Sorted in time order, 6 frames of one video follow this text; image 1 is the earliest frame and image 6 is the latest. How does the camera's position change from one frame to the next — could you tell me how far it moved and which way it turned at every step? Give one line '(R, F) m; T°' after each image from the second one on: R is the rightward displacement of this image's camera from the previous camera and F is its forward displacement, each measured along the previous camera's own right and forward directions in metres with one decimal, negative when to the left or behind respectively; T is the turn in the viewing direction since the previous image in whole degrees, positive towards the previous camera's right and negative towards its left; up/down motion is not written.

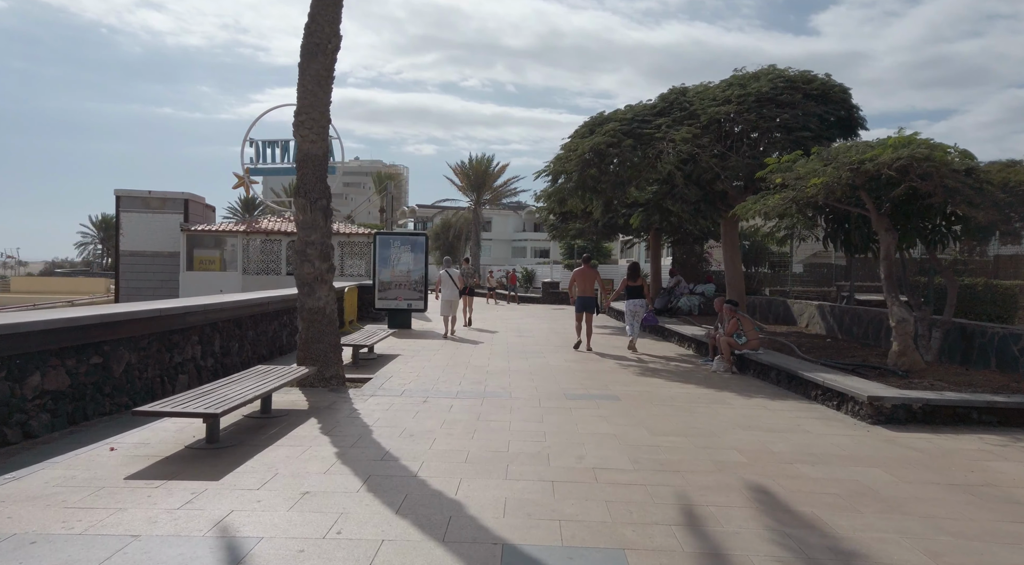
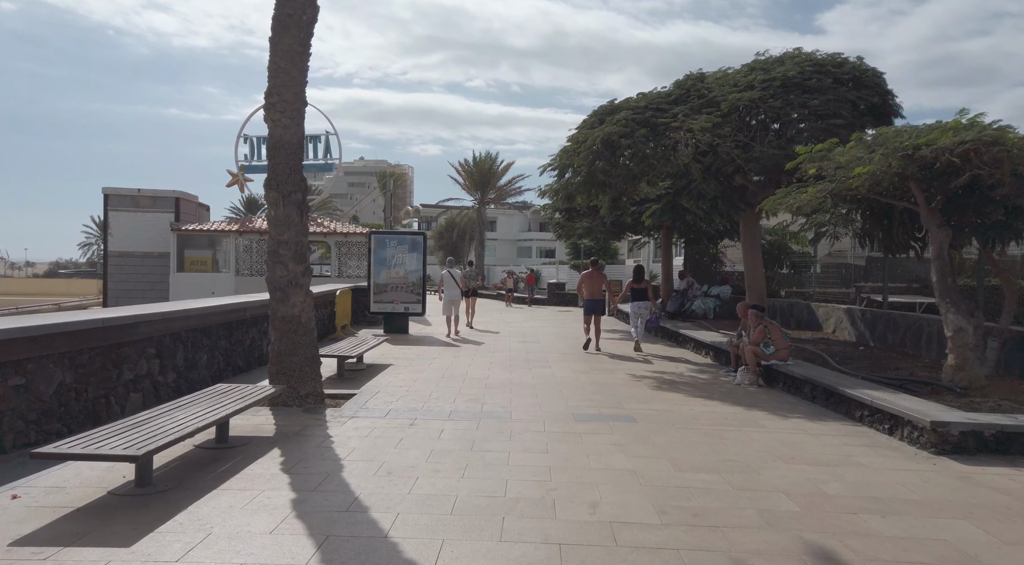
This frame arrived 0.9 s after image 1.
(+0.1, +1.1) m; 0°
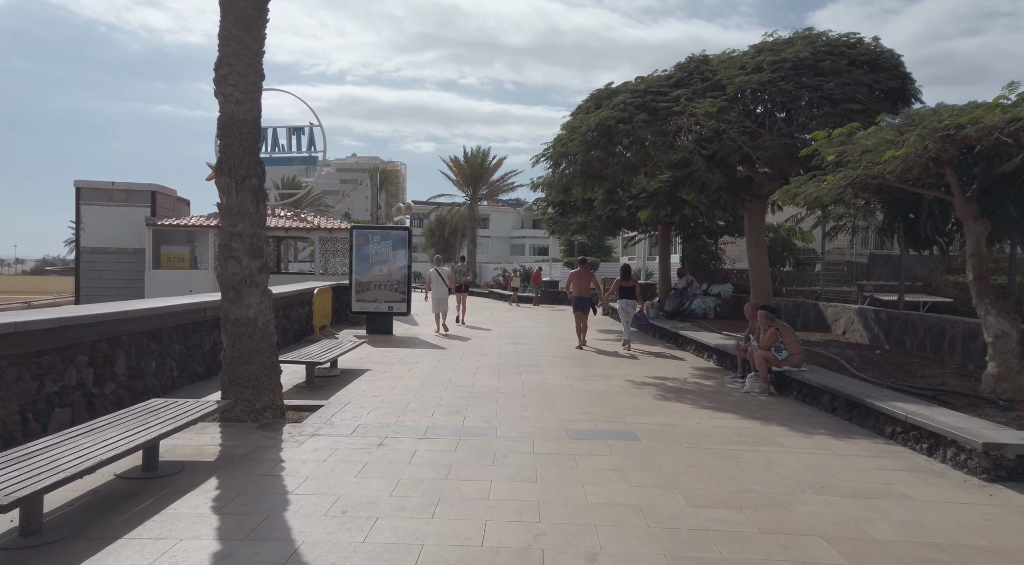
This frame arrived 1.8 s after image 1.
(+0.1, +1.0) m; +1°
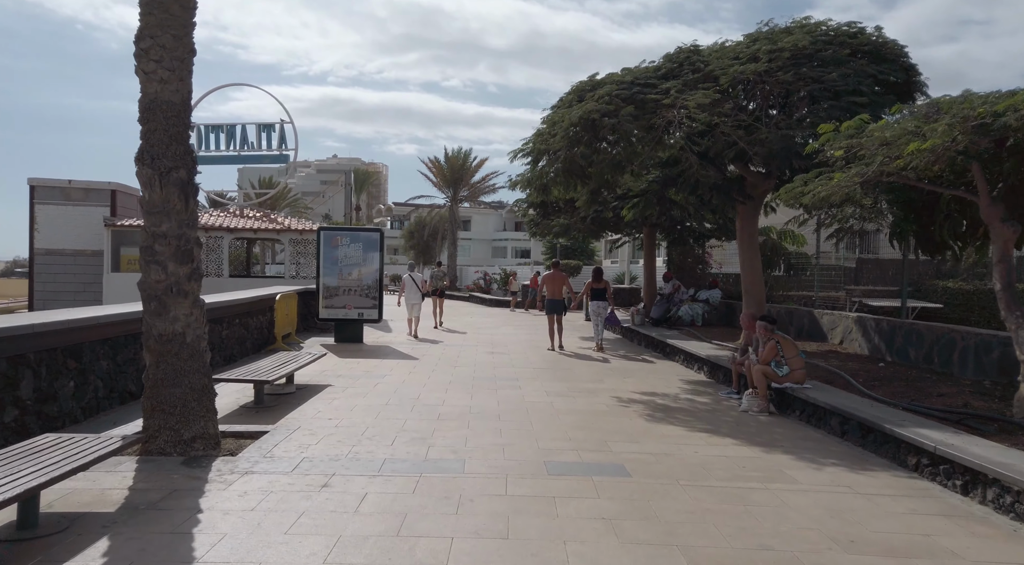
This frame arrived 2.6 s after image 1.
(+0.1, +0.9) m; +2°
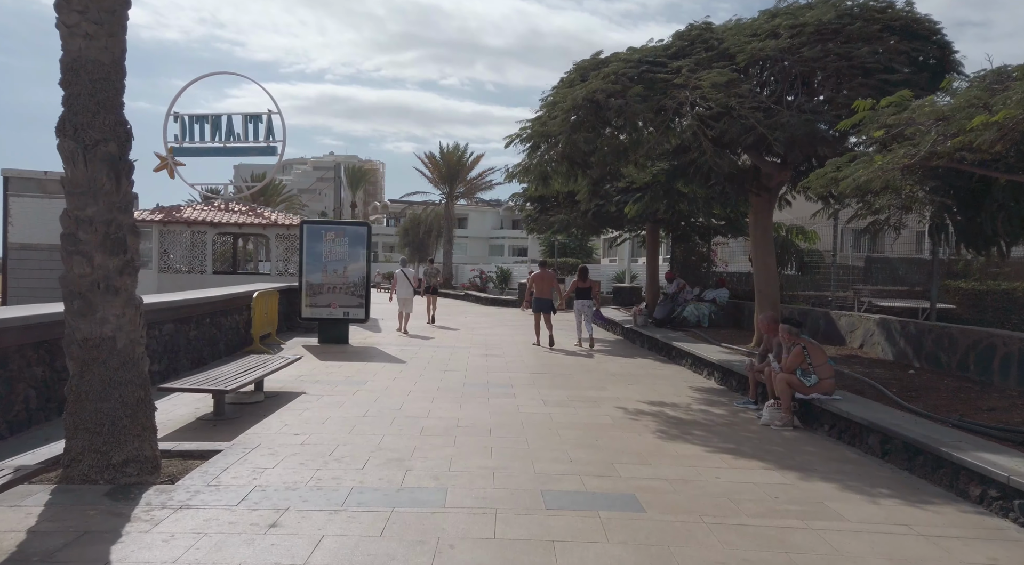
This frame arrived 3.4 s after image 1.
(0.0, +1.0) m; 0°
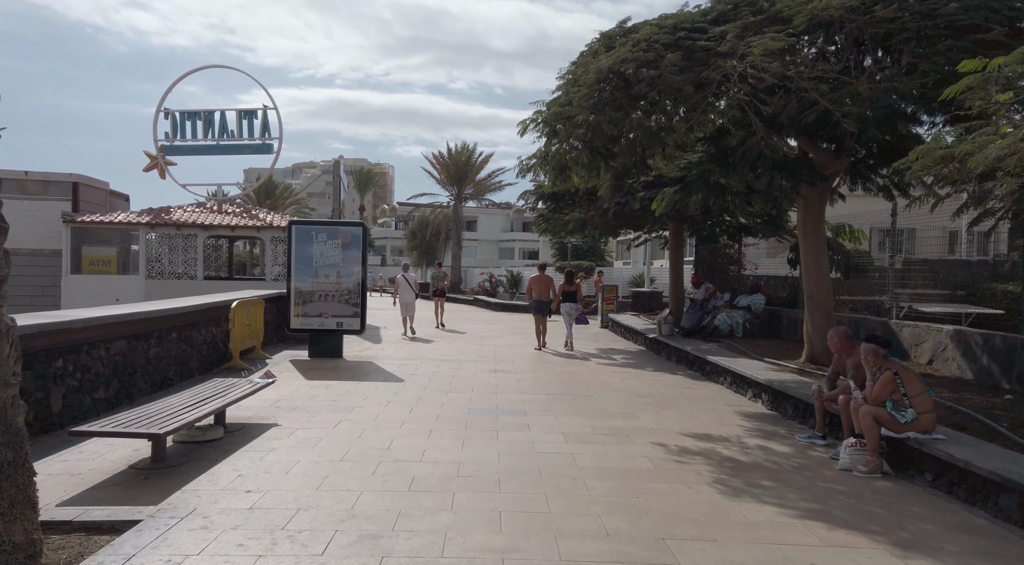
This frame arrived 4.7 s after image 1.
(0.0, +1.6) m; -1°
